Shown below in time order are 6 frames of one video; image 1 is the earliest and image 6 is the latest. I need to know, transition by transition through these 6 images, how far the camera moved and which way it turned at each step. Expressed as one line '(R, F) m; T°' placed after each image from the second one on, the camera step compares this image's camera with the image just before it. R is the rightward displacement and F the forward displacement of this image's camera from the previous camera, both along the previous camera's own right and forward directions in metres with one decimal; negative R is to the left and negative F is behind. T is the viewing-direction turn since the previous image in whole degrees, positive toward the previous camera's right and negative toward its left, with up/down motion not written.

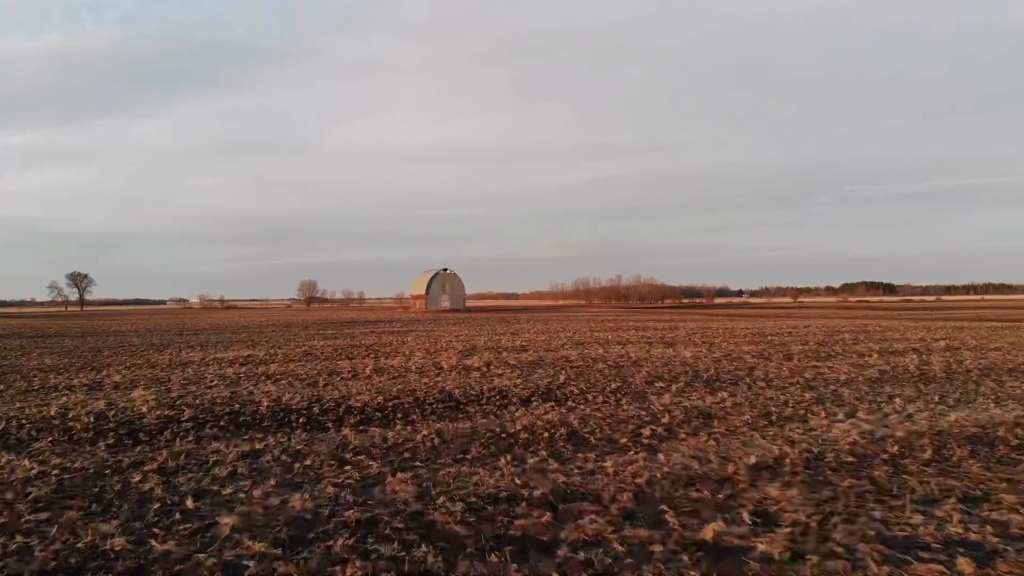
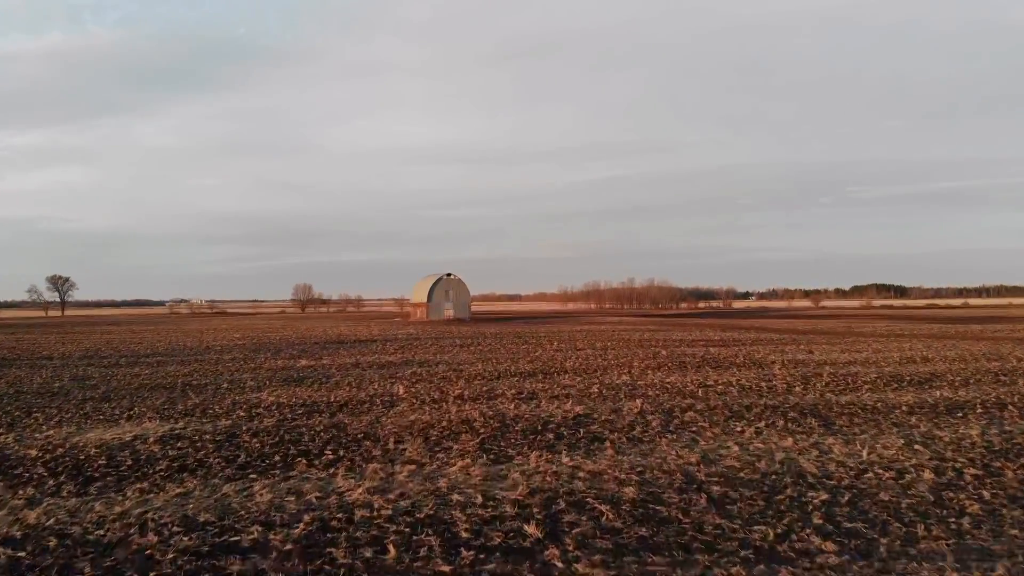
(-0.6, +6.8) m; 0°
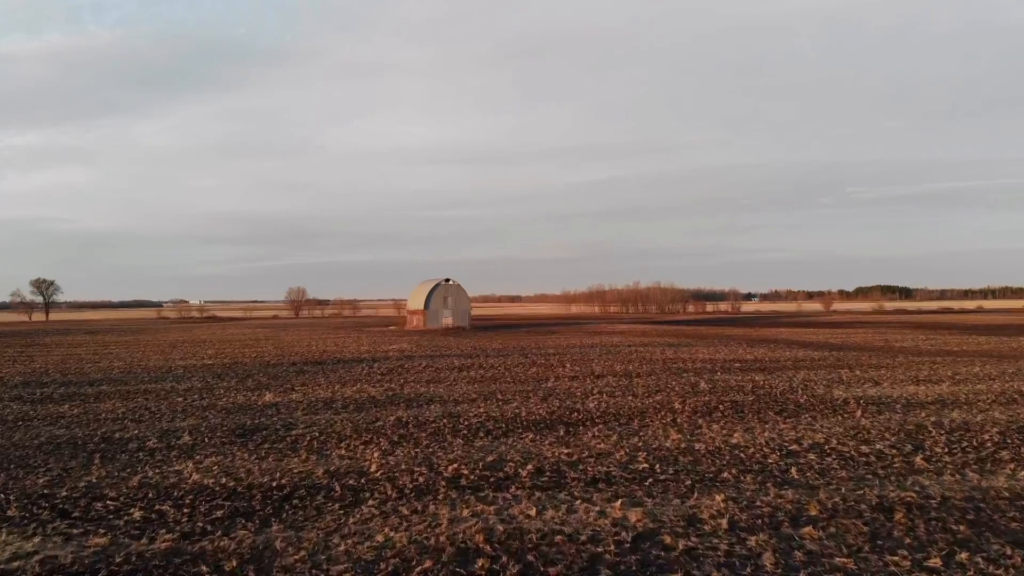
(-0.2, +3.9) m; 0°
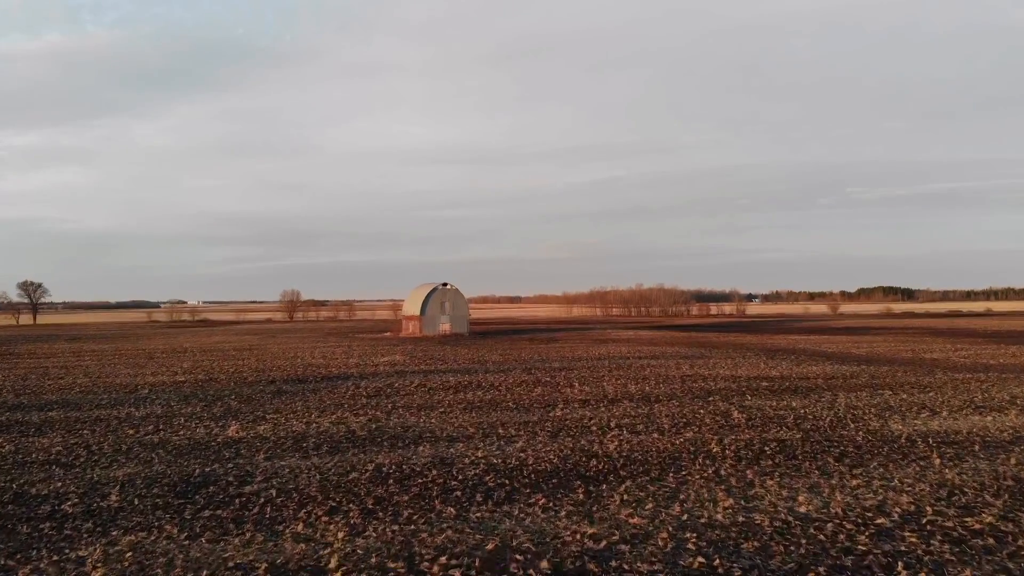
(-0.1, +2.6) m; 0°
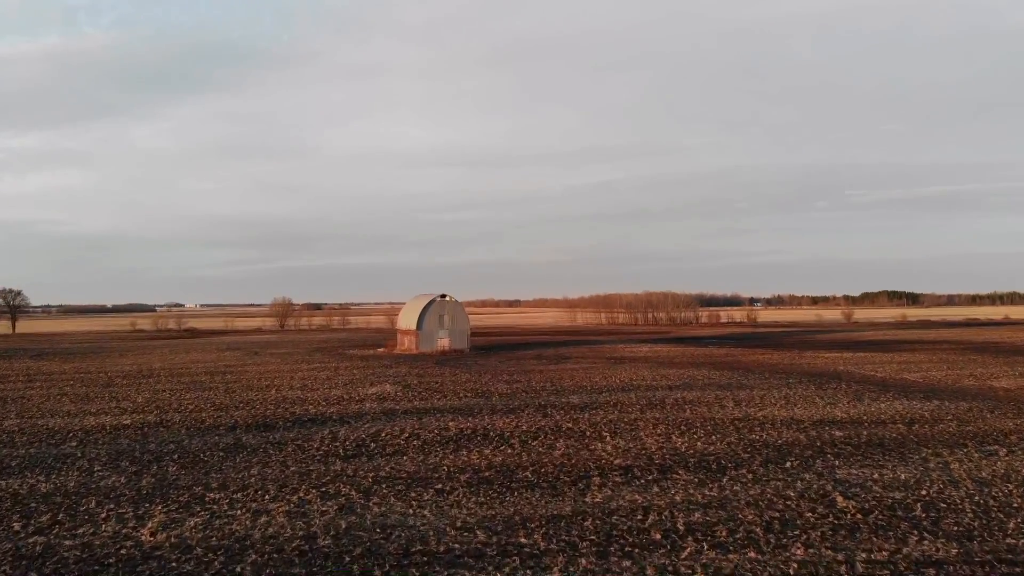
(-0.4, +4.5) m; 0°
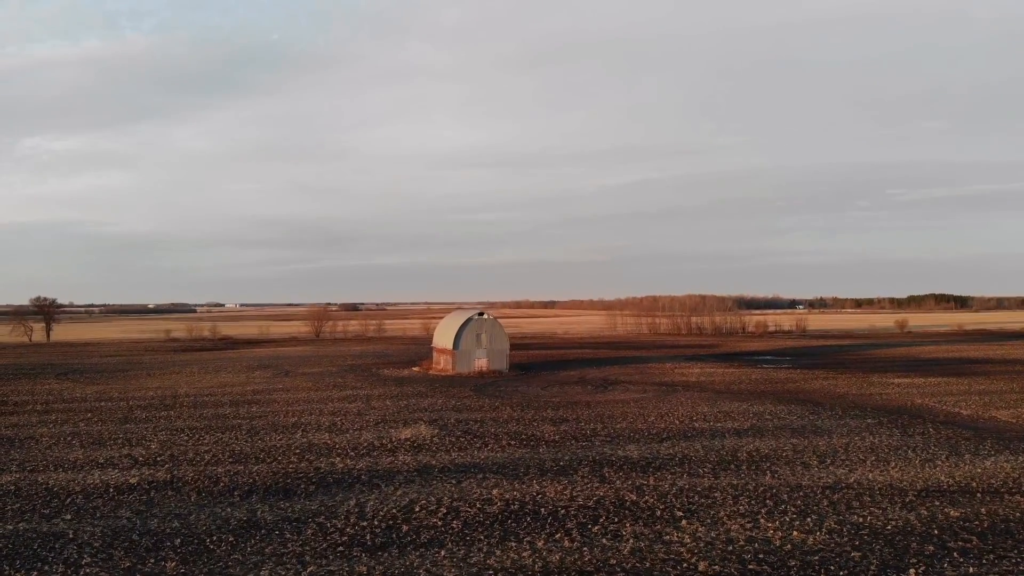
(-0.4, +2.7) m; -2°
